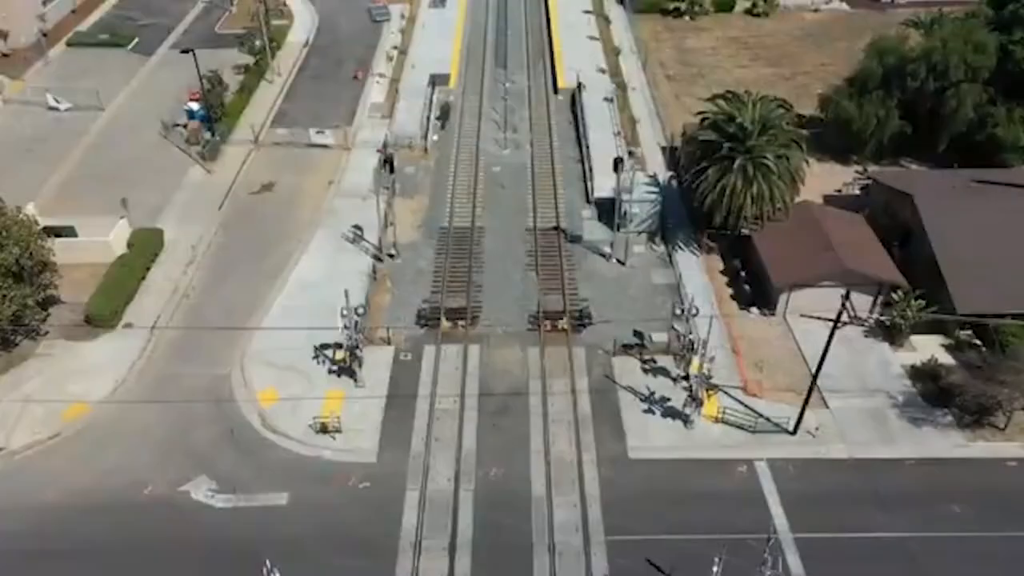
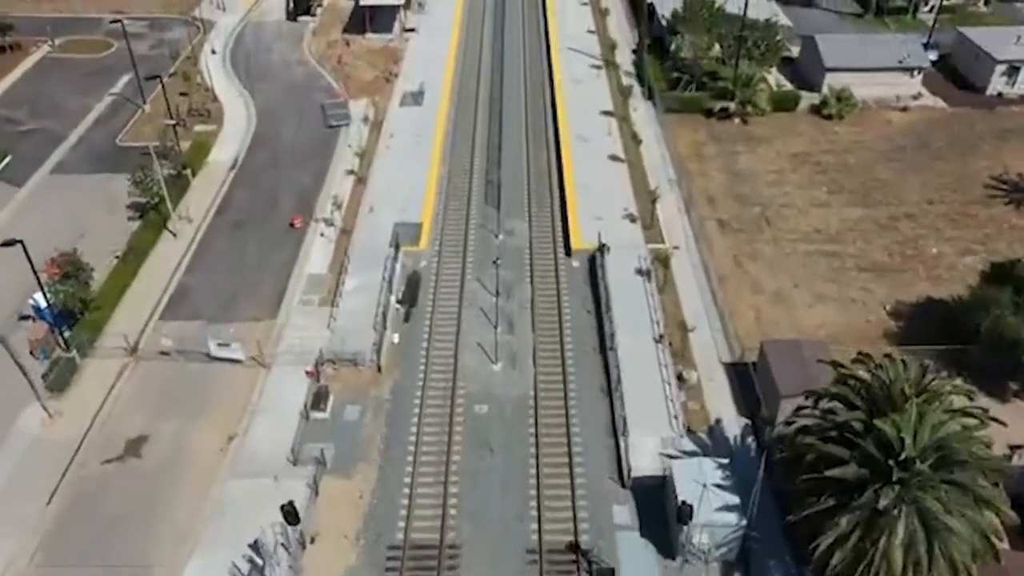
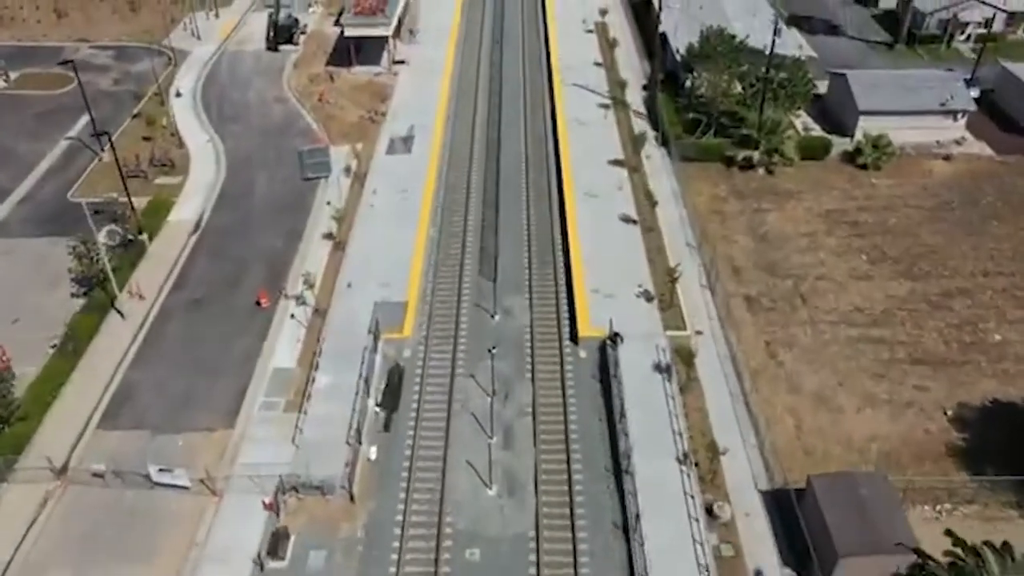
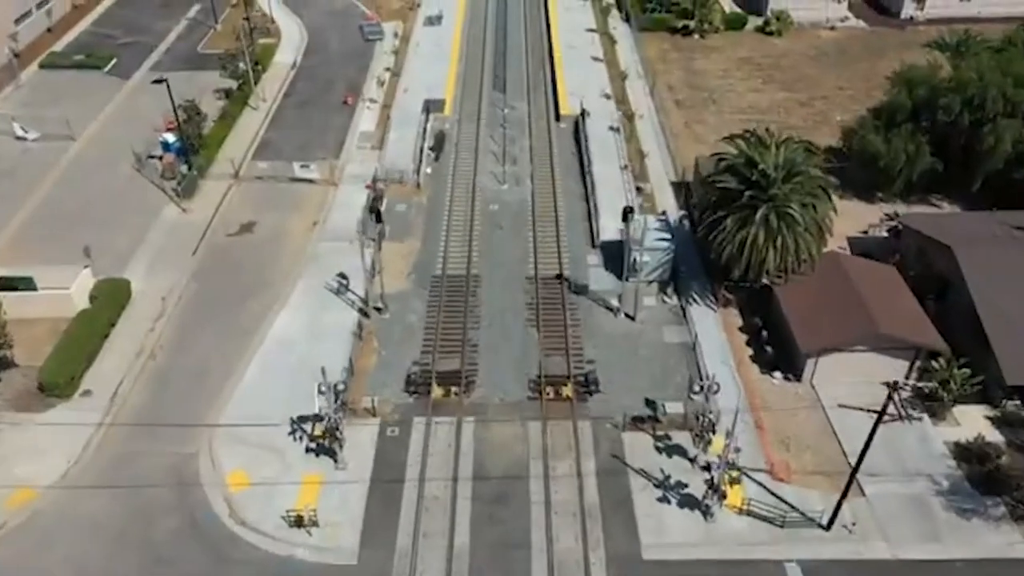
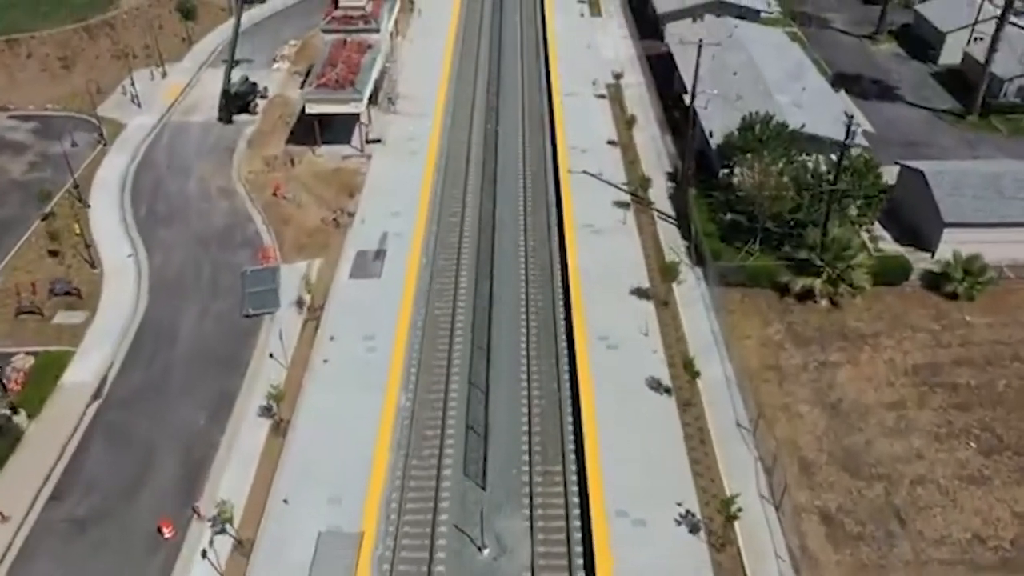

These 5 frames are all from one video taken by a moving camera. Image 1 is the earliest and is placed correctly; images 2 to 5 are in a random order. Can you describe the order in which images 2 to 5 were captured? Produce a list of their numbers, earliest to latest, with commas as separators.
4, 2, 3, 5
